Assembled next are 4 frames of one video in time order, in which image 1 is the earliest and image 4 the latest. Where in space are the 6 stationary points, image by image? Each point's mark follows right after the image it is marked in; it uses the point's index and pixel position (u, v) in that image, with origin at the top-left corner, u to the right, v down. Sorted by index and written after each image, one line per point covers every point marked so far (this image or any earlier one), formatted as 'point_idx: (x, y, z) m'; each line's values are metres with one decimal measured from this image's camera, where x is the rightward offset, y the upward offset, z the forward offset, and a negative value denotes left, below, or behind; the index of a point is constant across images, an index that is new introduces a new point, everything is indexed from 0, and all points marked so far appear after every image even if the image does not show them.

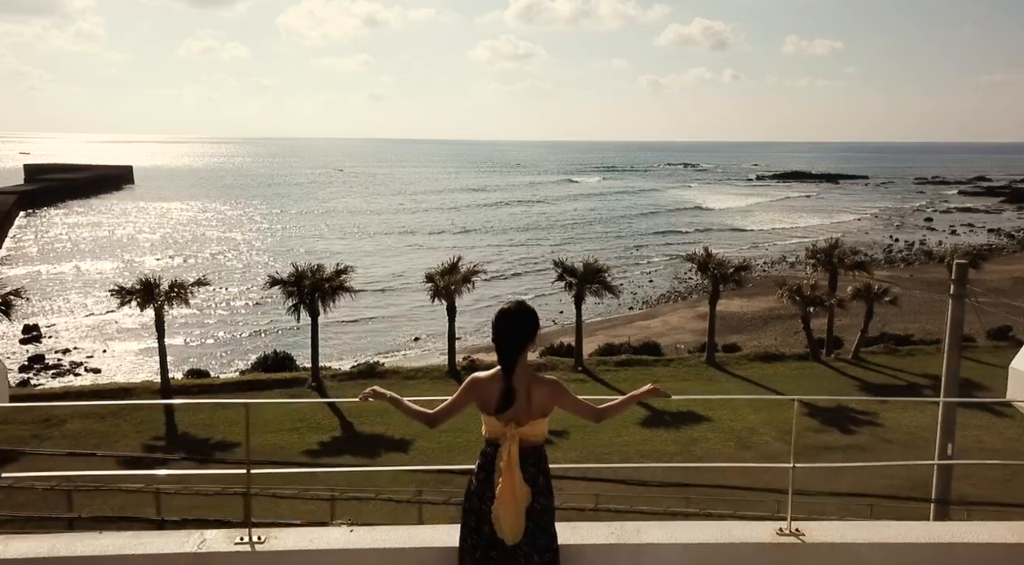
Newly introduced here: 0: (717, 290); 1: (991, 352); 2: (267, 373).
0: (+4.3, -0.2, +15.4) m
1: (+10.8, -1.6, +16.7) m
2: (-4.8, -1.8, +14.5) m
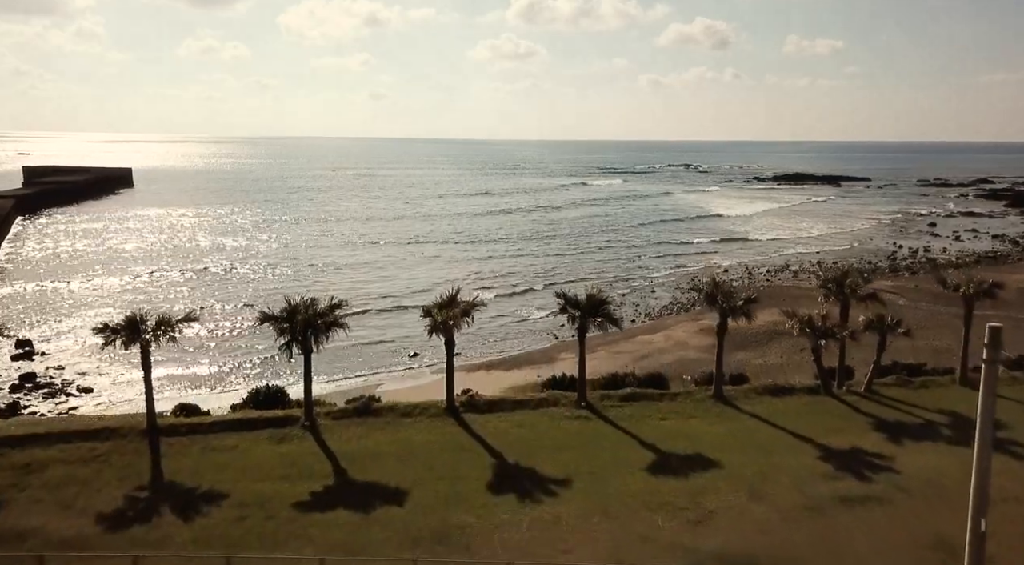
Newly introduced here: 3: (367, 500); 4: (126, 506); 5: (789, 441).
0: (+4.3, -0.8, +14.9) m
1: (+10.9, -2.2, +16.1) m
2: (-4.8, -2.4, +14.0) m
3: (-2.1, -3.2, +10.8) m
4: (-5.5, -3.2, +10.5) m
5: (+4.9, -2.8, +13.1) m
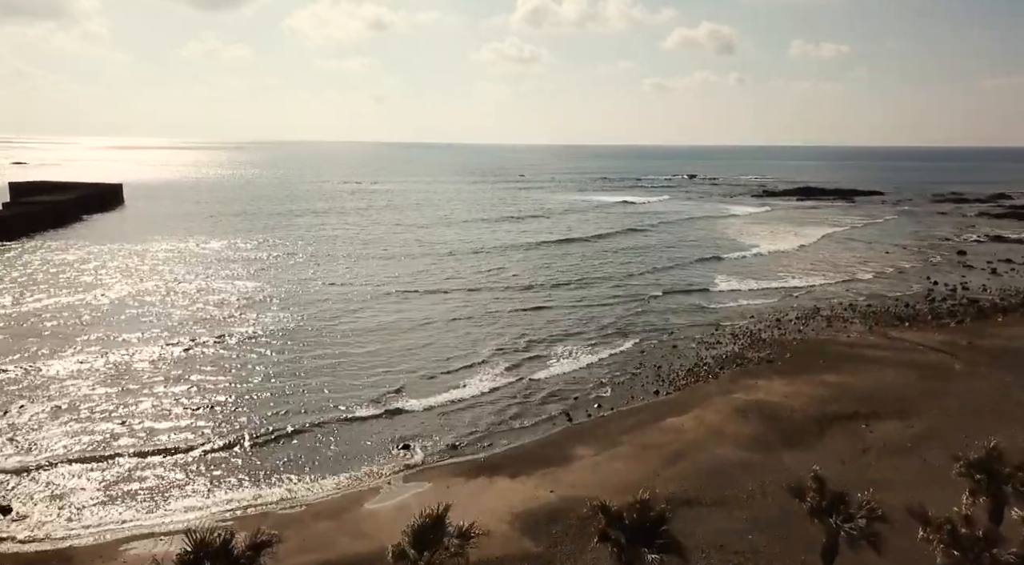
0: (+4.5, -3.6, +10.3) m
1: (+11.1, -5.1, +11.5) m
2: (-4.6, -5.2, +9.4) m
3: (-1.9, -6.0, +6.2) m
4: (-5.3, -5.9, +5.9) m
5: (+5.1, -5.6, +8.5) m
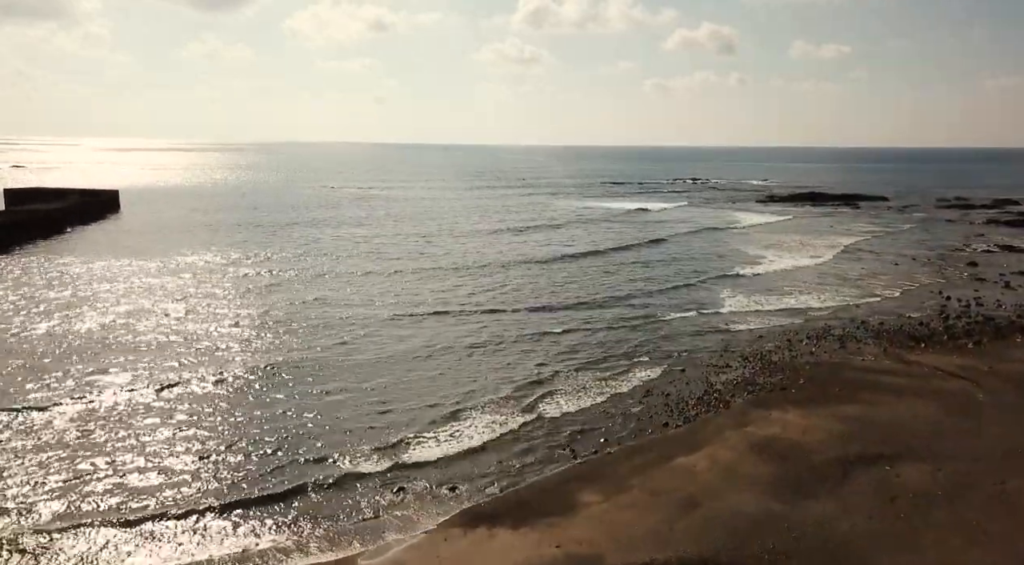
0: (+4.6, -4.7, +8.8) m
1: (+11.2, -6.2, +10.0) m
2: (-4.5, -6.3, +7.9) m
3: (-1.8, -7.1, +4.7) m
4: (-5.2, -7.1, +4.4) m
5: (+5.2, -6.8, +7.0) m
